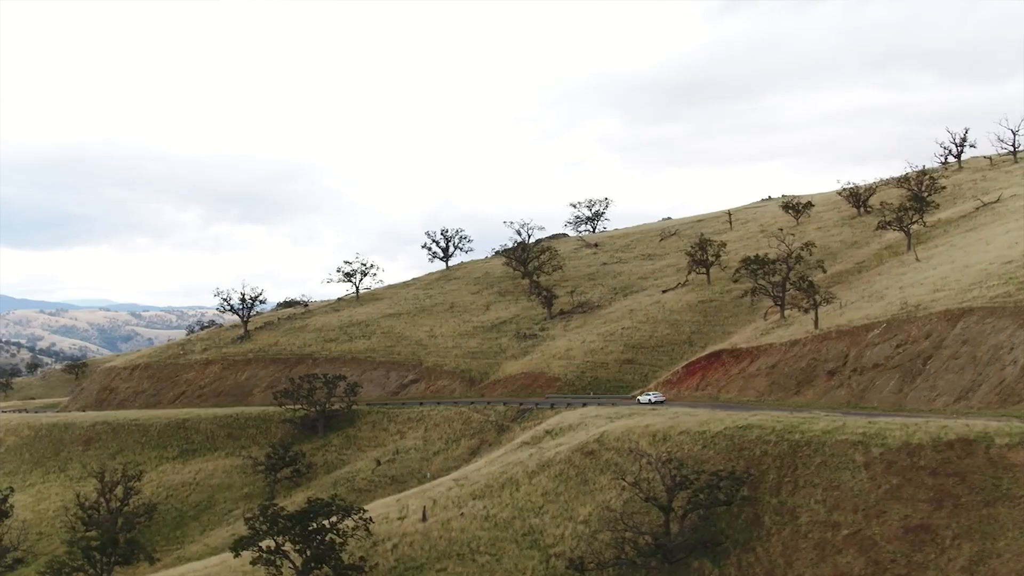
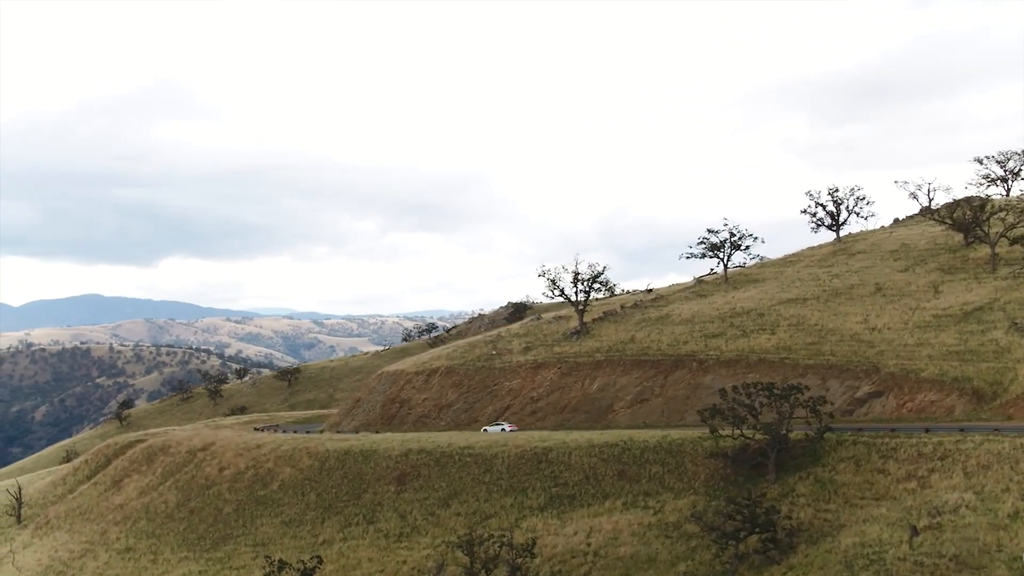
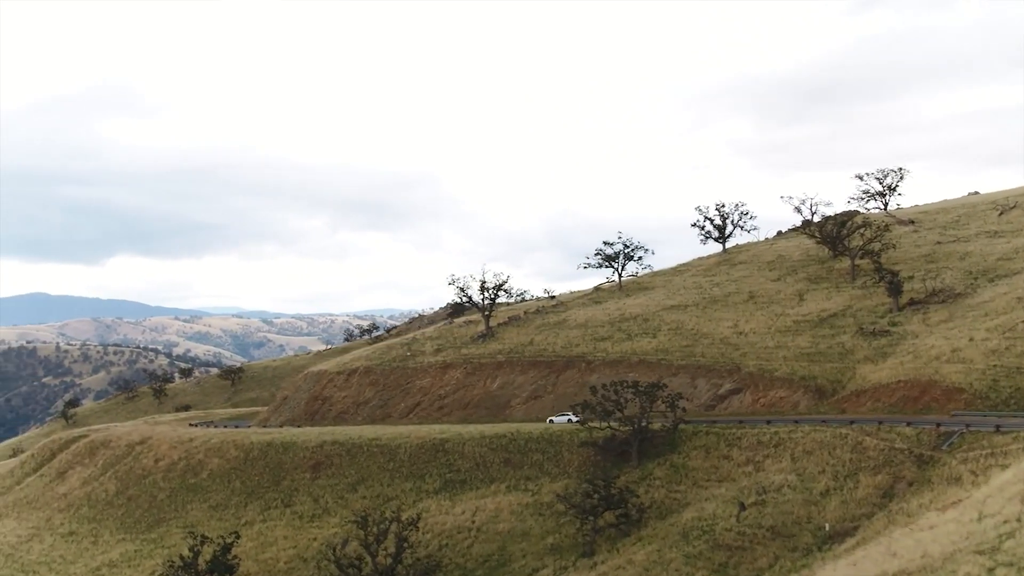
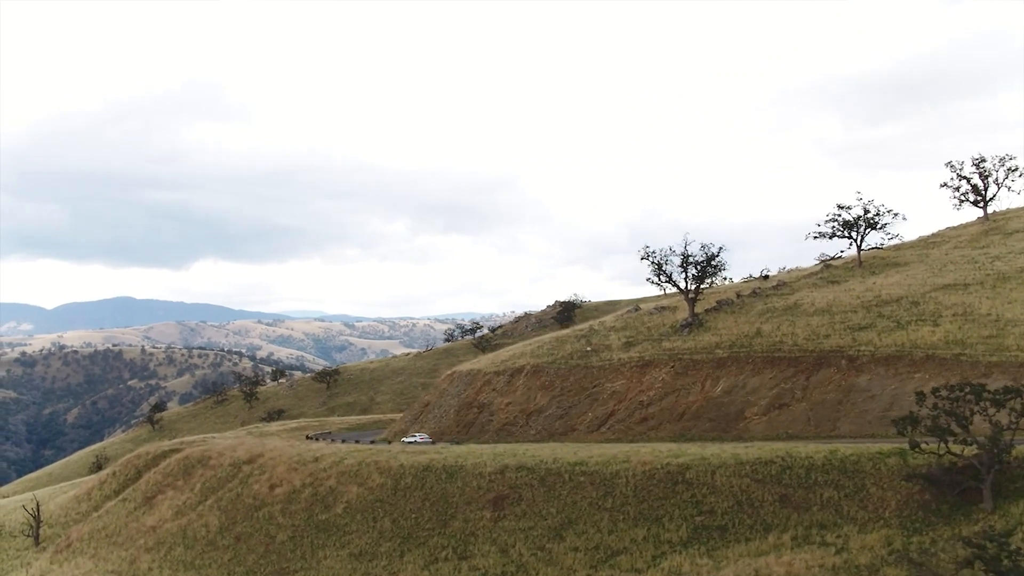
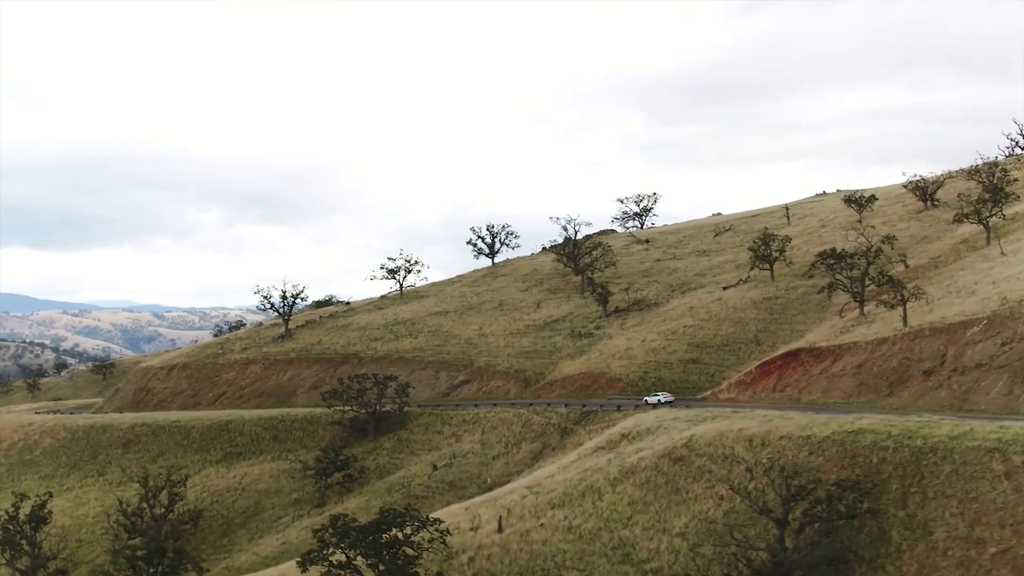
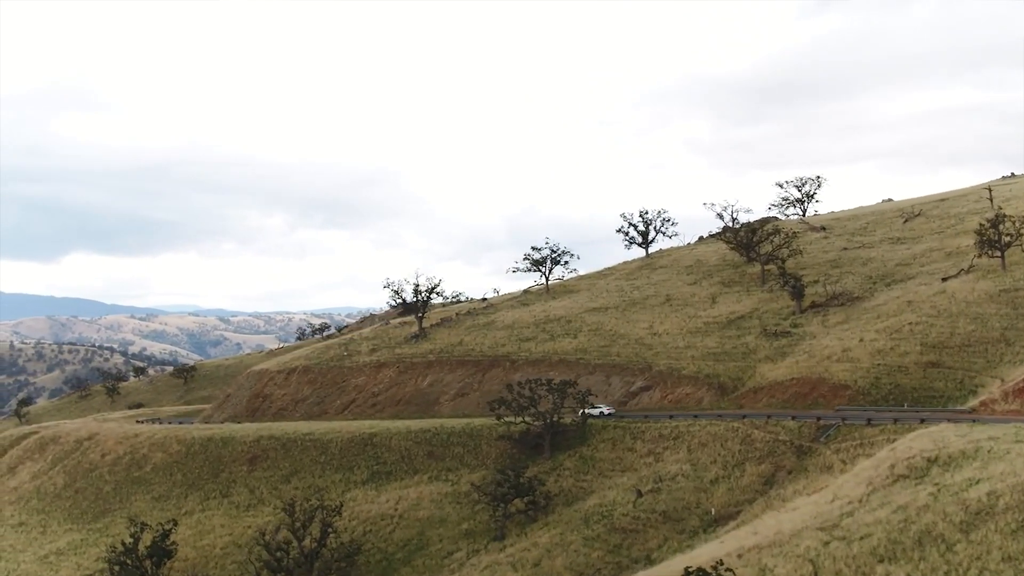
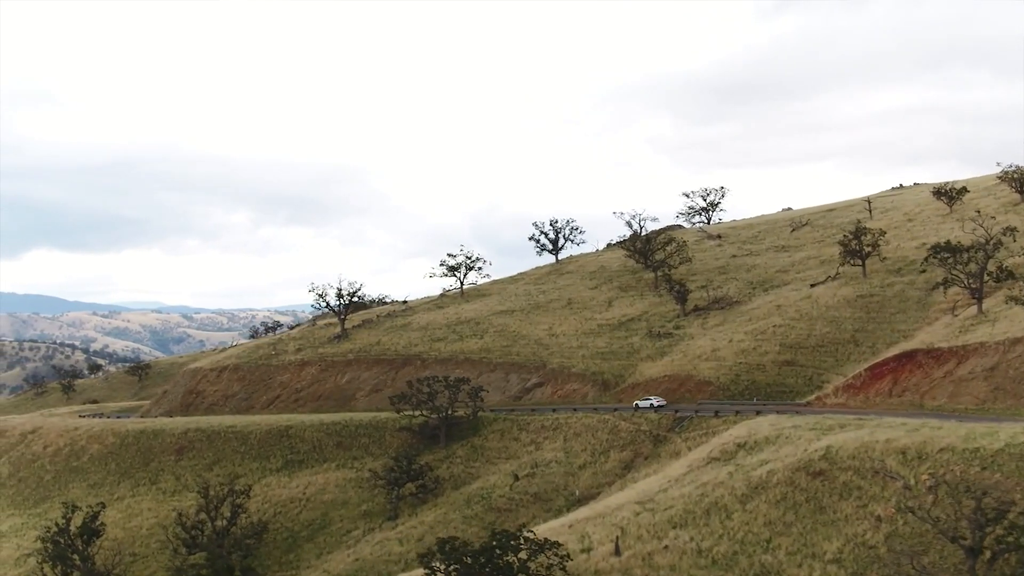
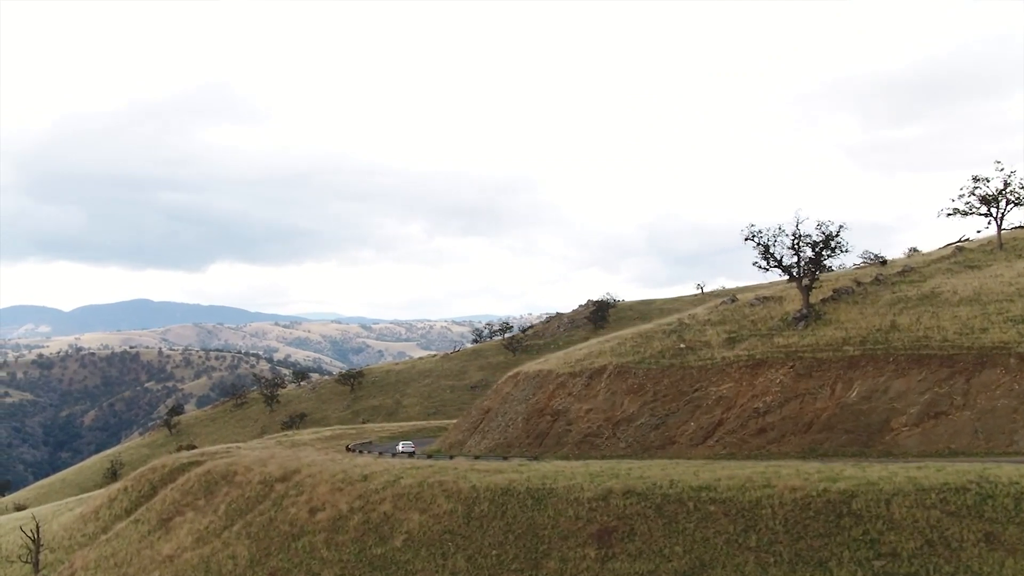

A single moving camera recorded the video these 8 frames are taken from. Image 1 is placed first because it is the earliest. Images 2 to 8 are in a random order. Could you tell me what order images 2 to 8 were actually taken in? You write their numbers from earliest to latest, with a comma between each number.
5, 7, 6, 3, 2, 4, 8
